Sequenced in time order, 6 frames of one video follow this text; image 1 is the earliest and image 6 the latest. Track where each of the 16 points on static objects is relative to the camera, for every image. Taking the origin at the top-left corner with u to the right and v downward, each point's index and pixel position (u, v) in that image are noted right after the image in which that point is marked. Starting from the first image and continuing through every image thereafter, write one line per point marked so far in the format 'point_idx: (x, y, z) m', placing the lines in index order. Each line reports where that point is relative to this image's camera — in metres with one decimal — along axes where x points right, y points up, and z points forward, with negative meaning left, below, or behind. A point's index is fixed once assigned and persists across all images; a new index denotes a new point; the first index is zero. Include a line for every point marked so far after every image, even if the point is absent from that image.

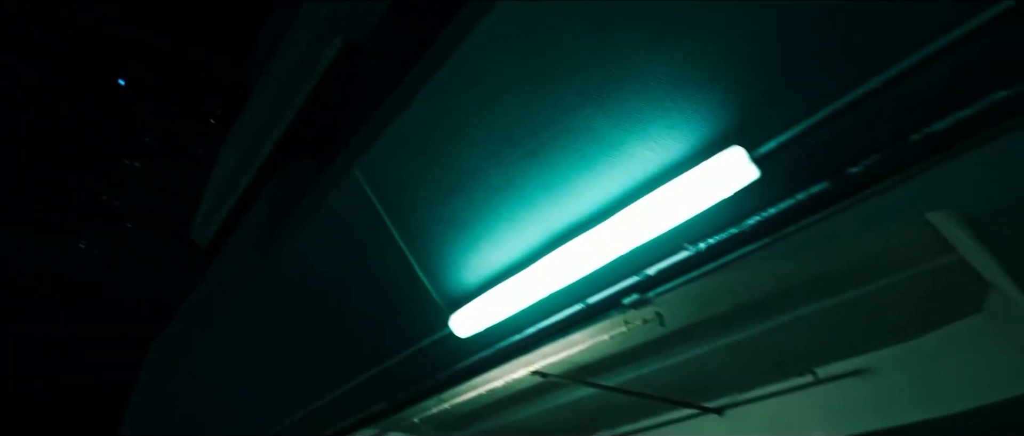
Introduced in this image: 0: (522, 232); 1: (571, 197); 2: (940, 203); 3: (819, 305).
0: (0.0, 0.0, +2.7) m
1: (+0.2, +0.1, +2.4) m
2: (+1.9, +0.1, +2.3) m
3: (+2.8, -0.8, +4.8) m
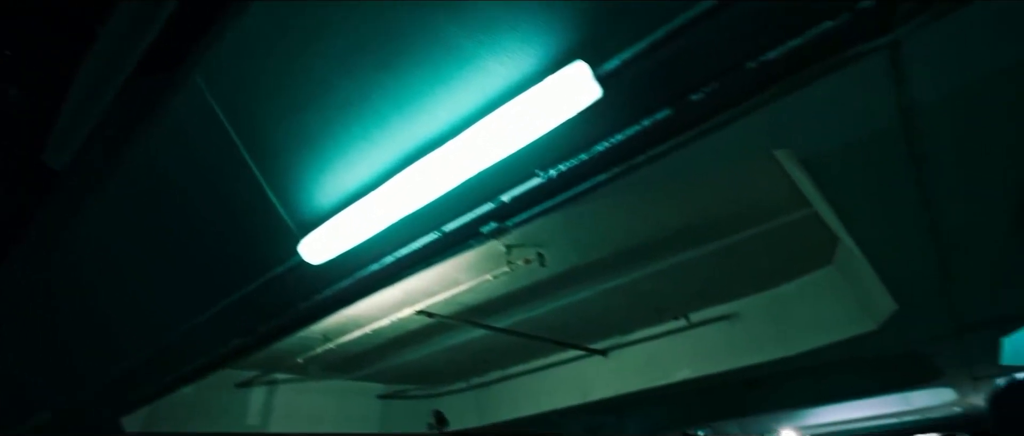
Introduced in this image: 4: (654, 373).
0: (-0.6, +0.3, +2.5) m
1: (-0.4, +0.4, +2.3) m
2: (+1.2, +0.4, +2.4) m
3: (+1.7, -0.4, +5.1) m
4: (+1.9, -2.2, +7.3) m
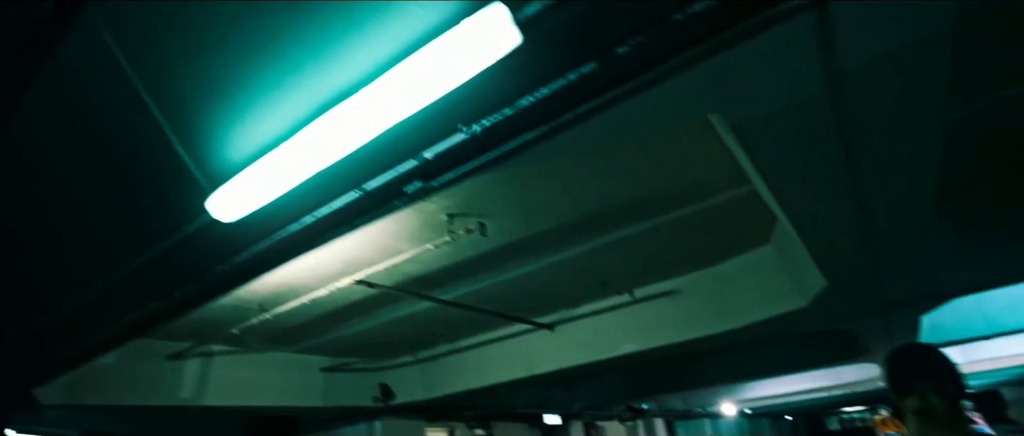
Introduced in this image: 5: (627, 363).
0: (-1.0, +0.5, +2.3) m
1: (-0.7, +0.6, +2.1) m
2: (+0.9, +0.6, +2.4) m
3: (+1.1, -0.1, +5.1) m
4: (+1.2, -1.8, +7.4) m
5: (+1.8, -2.3, +8.4) m
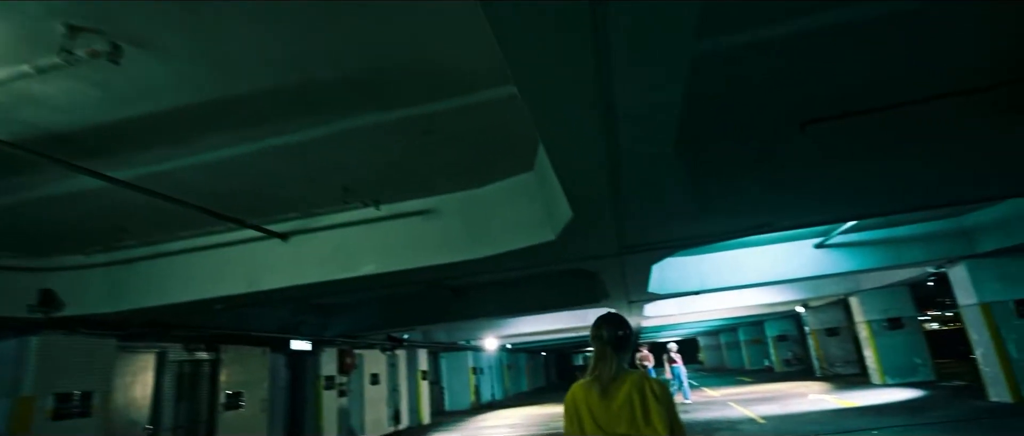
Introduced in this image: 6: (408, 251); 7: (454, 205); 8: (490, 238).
0: (-2.0, +1.3, +0.7) m
1: (-1.6, +1.3, +0.6) m
2: (-0.3, +1.1, +1.4) m
3: (-1.1, +0.8, +4.1) m
4: (-2.2, -0.6, +6.4) m
5: (-2.0, -1.0, +7.6) m
6: (-1.2, -0.4, +6.2) m
7: (-0.7, +0.2, +6.1) m
8: (-0.2, -0.2, +5.9) m
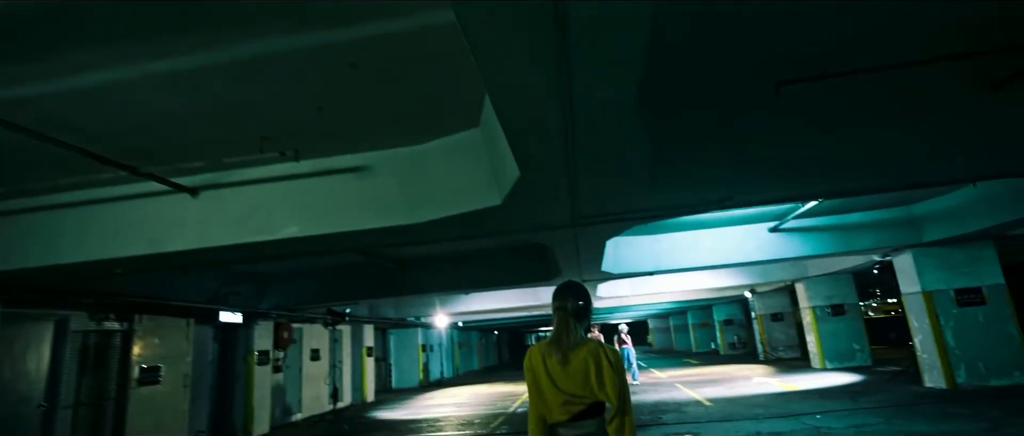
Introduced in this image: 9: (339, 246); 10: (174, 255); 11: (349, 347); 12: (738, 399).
0: (-2.1, +1.5, -0.1) m
1: (-1.7, +1.6, -0.2) m
2: (-0.4, +1.3, +0.8) m
3: (-1.5, +1.1, +3.4) m
4: (-2.8, -0.1, +5.6) m
5: (-2.7, -0.4, +6.8) m
6: (-1.8, +0.1, +5.5) m
7: (-1.3, +0.6, +5.4) m
8: (-0.8, +0.2, +5.2) m
9: (-2.2, -0.4, +6.4) m
10: (-3.8, -0.4, +5.9) m
11: (-5.6, -4.4, +18.0) m
12: (+5.0, -4.0, +11.6) m
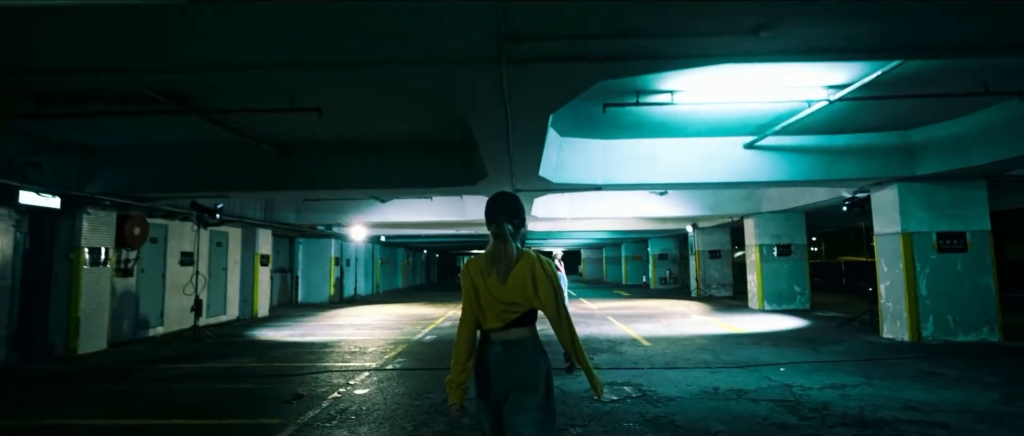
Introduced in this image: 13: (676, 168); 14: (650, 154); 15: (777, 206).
0: (-2.1, +2.0, -3.0) m
1: (-1.7, +2.0, -3.0) m
2: (-0.6, +1.8, -1.9) m
3: (-1.9, +2.0, +0.6) m
4: (-3.5, +1.3, +2.8) m
5: (-3.6, +1.1, +4.0) m
6: (-2.5, +1.3, +2.7) m
7: (-1.9, +1.8, +2.6) m
8: (-1.5, +1.3, +2.6) m
9: (-3.0, +1.1, +3.7) m
10: (-4.6, +1.1, +3.0) m
11: (-8.0, -1.0, +15.2) m
12: (+3.2, -2.3, +10.1) m
13: (+2.9, +0.9, +9.2) m
14: (+2.4, +1.1, +9.2) m
15: (+7.2, +0.3, +14.2) m
